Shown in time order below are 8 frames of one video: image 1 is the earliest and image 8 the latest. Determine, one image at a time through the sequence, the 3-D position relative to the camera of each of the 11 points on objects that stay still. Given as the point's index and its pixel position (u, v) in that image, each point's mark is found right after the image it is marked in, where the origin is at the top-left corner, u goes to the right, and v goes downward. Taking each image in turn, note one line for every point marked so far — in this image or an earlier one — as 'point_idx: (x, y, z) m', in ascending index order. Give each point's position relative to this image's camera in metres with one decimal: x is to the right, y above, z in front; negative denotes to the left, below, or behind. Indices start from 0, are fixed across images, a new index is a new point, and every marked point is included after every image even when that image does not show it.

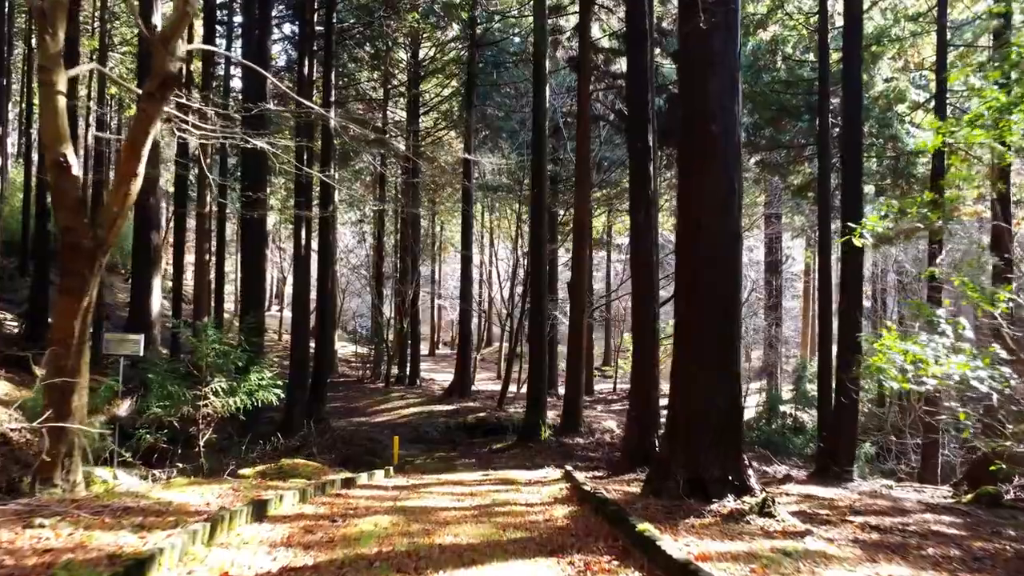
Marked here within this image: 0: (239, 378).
0: (-3.0, -1.0, +7.7) m
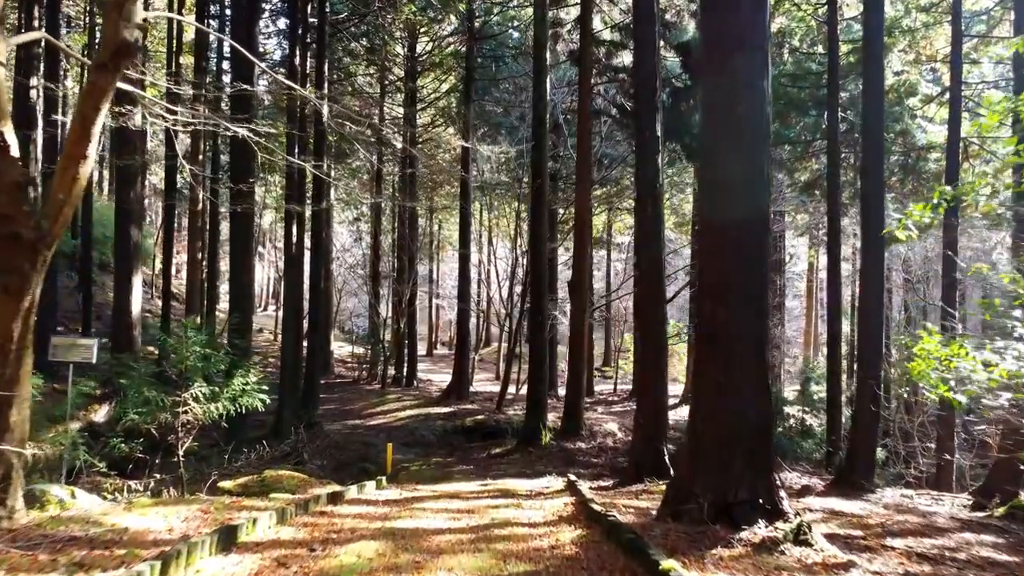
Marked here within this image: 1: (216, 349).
0: (-3.0, -1.0, +7.3) m
1: (-3.3, -0.7, +7.8) m
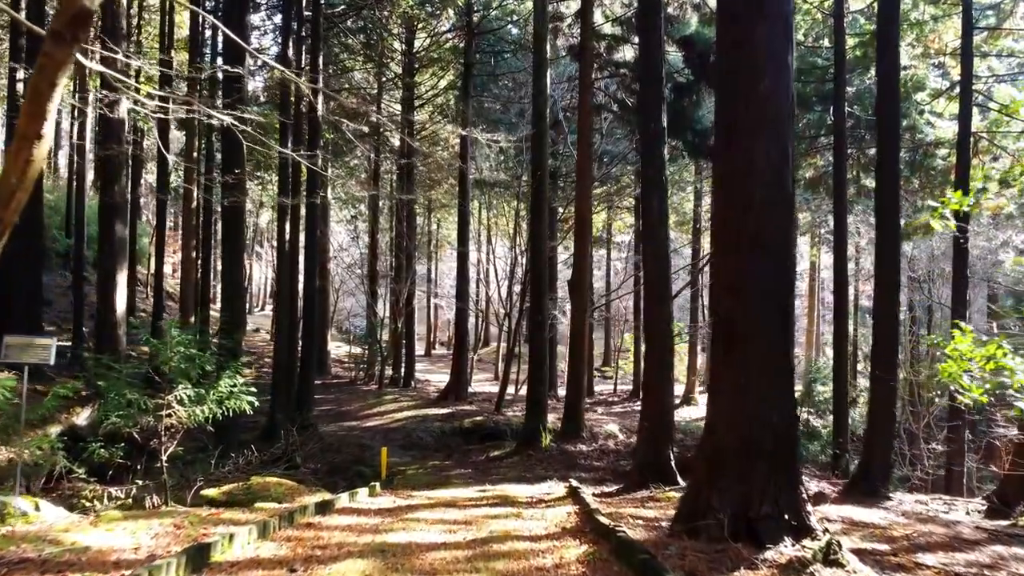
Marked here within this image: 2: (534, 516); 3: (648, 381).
0: (-3.0, -1.0, +7.0) m
1: (-3.3, -0.6, +7.5) m
2: (+0.2, -2.0, +6.0) m
3: (+1.7, -1.1, +8.4) m
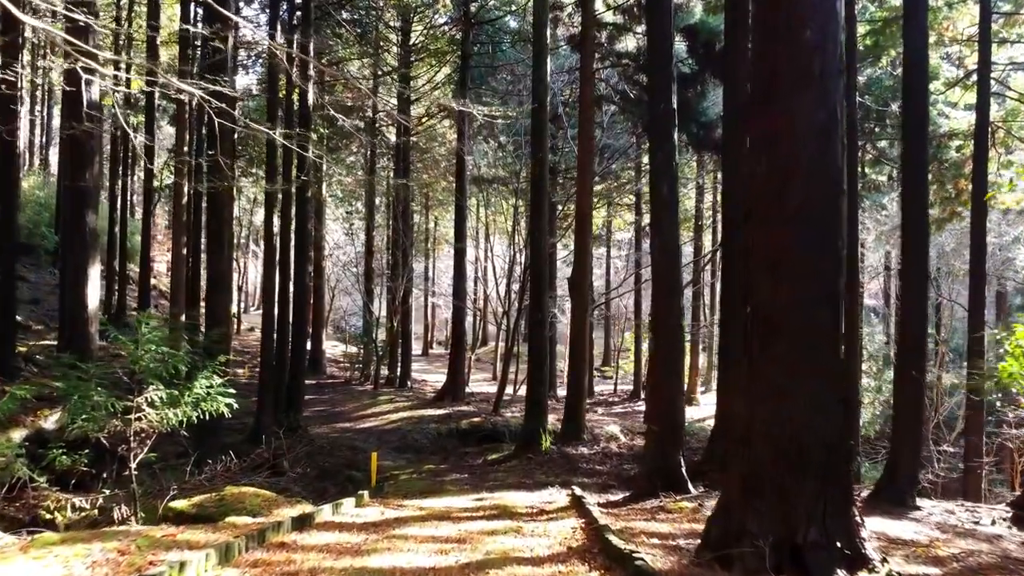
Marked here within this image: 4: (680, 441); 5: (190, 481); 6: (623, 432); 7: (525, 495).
0: (-3.0, -0.9, +6.4) m
1: (-3.3, -0.6, +7.0) m
2: (+0.2, -1.9, +5.5) m
3: (+1.7, -1.1, +7.9) m
4: (+1.9, -1.7, +7.8) m
5: (-3.1, -1.9, +6.8) m
6: (+2.5, -3.2, +15.7) m
7: (+0.1, -2.2, +7.6) m
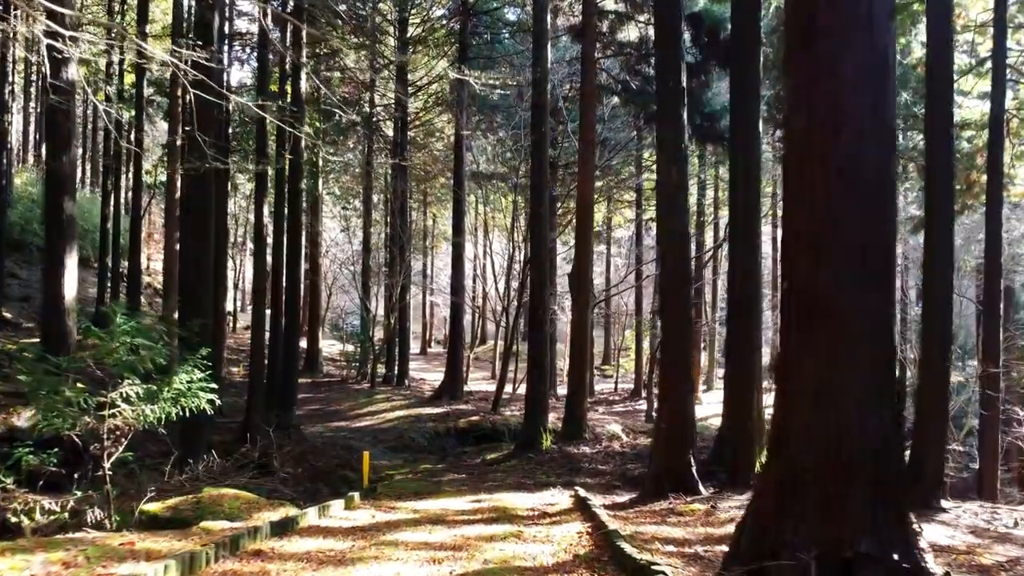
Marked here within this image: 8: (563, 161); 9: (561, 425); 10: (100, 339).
0: (-3.0, -0.8, +6.1) m
1: (-3.3, -0.5, +6.6) m
2: (+0.2, -1.8, +5.1) m
3: (+1.6, -1.0, +7.5) m
4: (+1.9, -1.6, +7.5) m
5: (-3.1, -1.8, +6.4) m
6: (+2.5, -3.1, +15.3) m
7: (+0.1, -2.1, +7.3) m
8: (+1.4, +3.6, +19.8) m
9: (+1.0, -2.8, +14.4) m
10: (-3.3, -0.4, +5.7) m
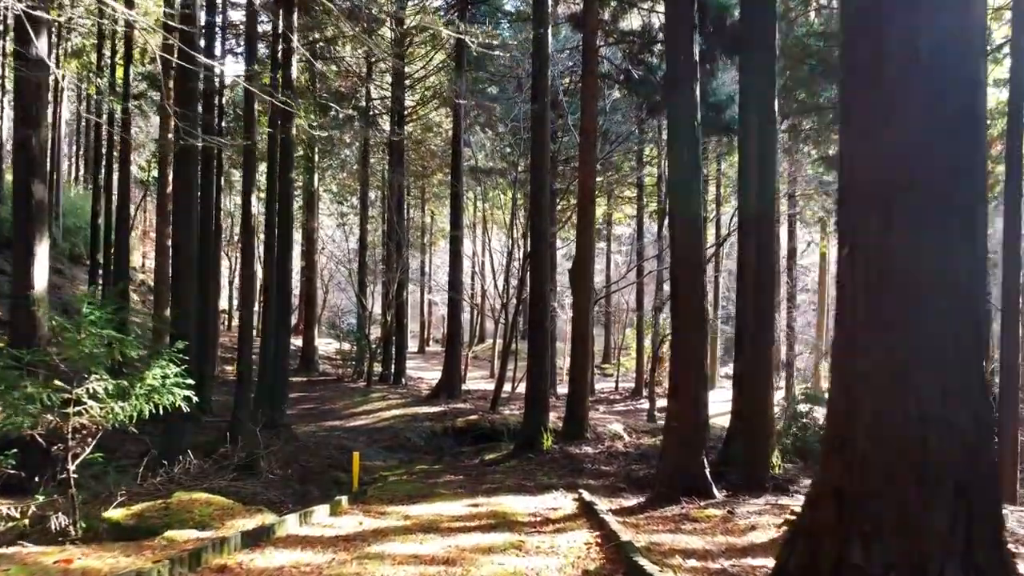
0: (-3.0, -0.7, +5.6) m
1: (-3.3, -0.4, +6.1) m
2: (+0.2, -1.7, +4.7) m
3: (+1.6, -0.9, +7.1) m
4: (+1.9, -1.5, +7.0) m
5: (-3.1, -1.7, +6.0) m
6: (+2.4, -3.0, +14.8) m
7: (+0.1, -2.0, +6.8) m
8: (+1.4, +3.7, +19.3) m
9: (+1.0, -2.7, +14.0) m
10: (-3.3, -0.3, +5.3) m
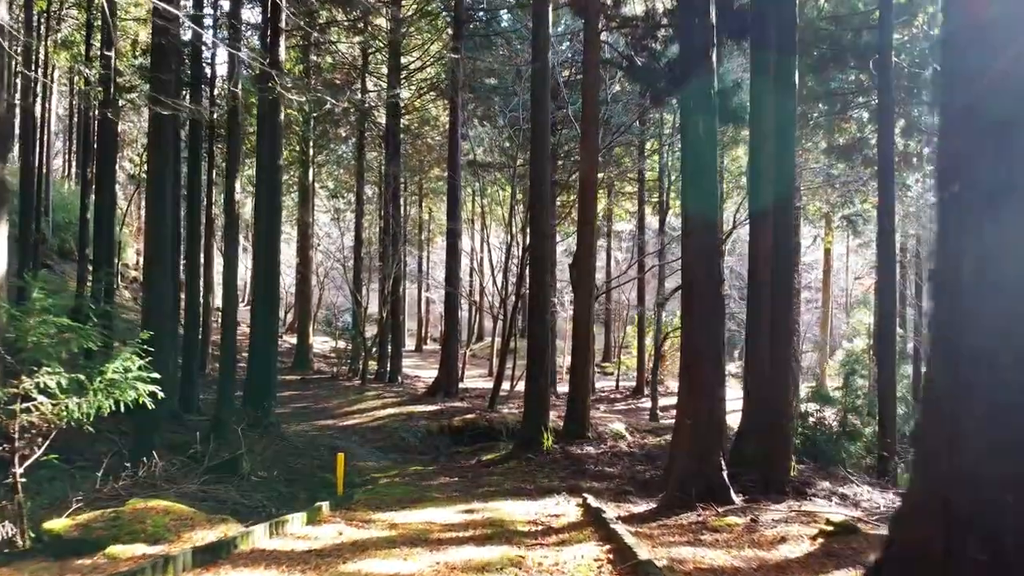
0: (-3.0, -0.6, +5.1) m
1: (-3.3, -0.3, +5.6) m
2: (+0.2, -1.6, +4.2) m
3: (+1.6, -0.8, +6.6) m
4: (+1.9, -1.4, +6.5) m
5: (-3.1, -1.6, +5.5) m
6: (+2.4, -2.9, +14.3) m
7: (+0.1, -1.9, +6.3) m
8: (+1.4, +3.8, +18.8) m
9: (+1.0, -2.6, +13.4) m
10: (-3.4, -0.2, +4.8) m
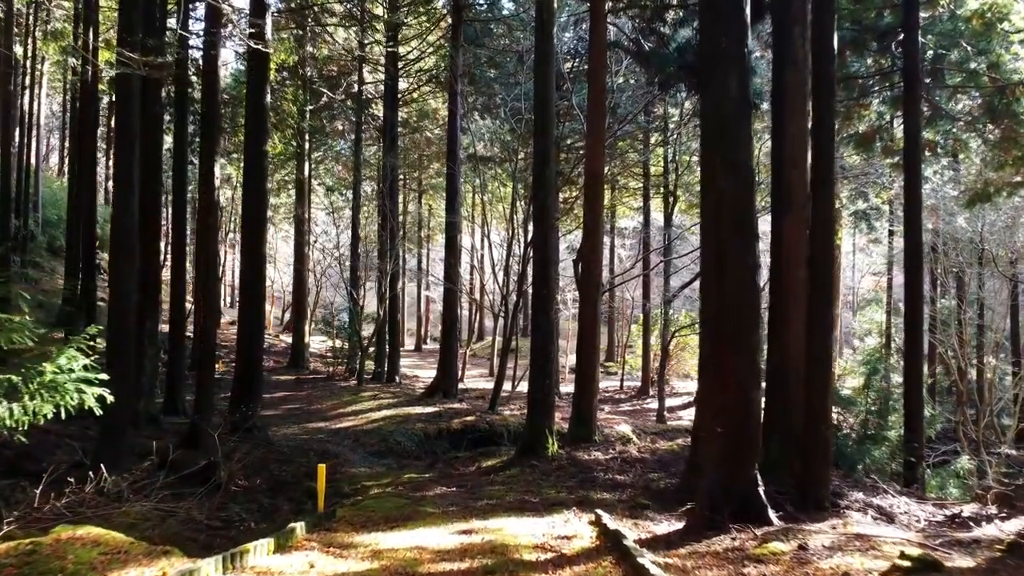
0: (-3.0, -0.5, +4.4) m
1: (-3.3, -0.2, +4.9) m
2: (+0.2, -1.5, +3.5) m
3: (+1.7, -0.7, +5.9) m
4: (+1.9, -1.3, +5.8) m
5: (-3.1, -1.5, +4.8) m
6: (+2.4, -2.8, +13.6) m
7: (+0.2, -1.8, +5.6) m
8: (+1.4, +3.9, +18.1) m
9: (+1.0, -2.5, +12.7) m
10: (-3.3, -0.1, +4.1) m
